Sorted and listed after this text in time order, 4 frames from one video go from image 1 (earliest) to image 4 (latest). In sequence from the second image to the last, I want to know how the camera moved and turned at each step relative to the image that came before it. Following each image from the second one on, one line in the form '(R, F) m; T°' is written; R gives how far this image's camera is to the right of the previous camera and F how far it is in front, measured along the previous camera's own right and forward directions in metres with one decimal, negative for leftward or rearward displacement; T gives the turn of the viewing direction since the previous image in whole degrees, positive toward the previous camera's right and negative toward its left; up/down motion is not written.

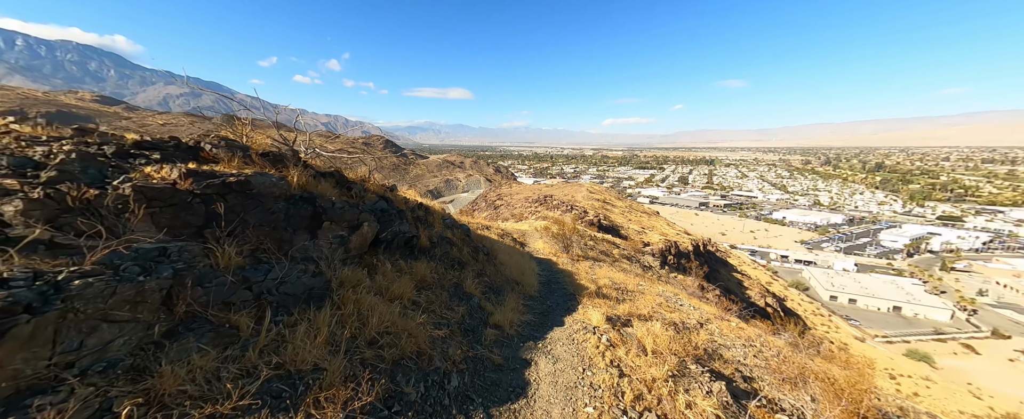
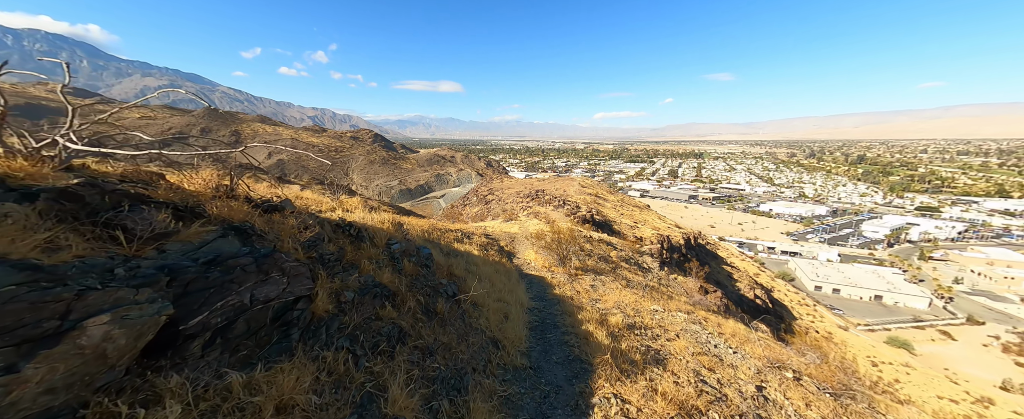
(+0.1, +0.6) m; +2°
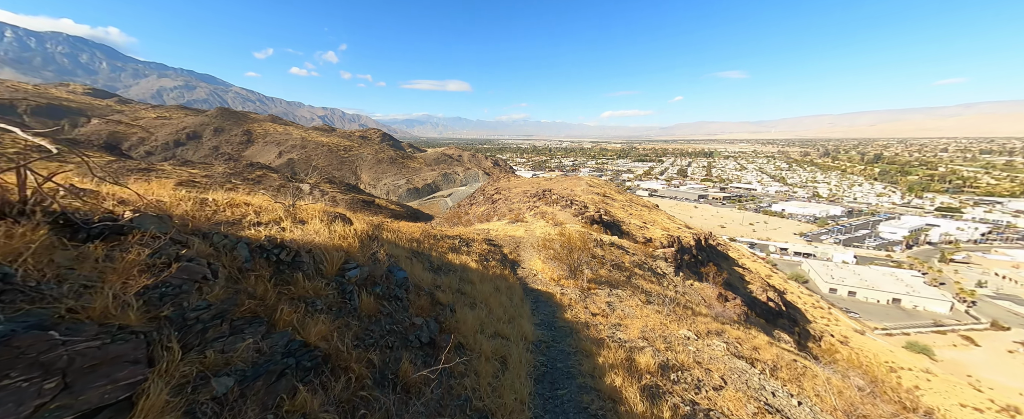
(-0.1, +0.3) m; -1°
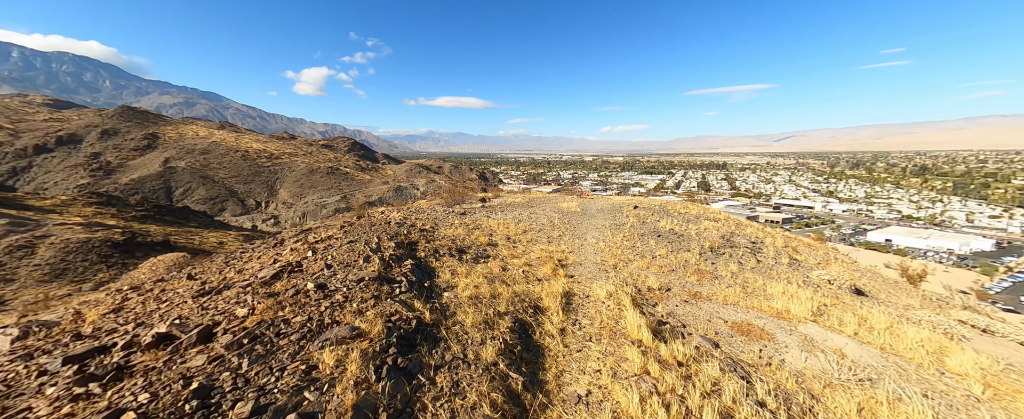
(-1.7, +4.3) m; 0°
